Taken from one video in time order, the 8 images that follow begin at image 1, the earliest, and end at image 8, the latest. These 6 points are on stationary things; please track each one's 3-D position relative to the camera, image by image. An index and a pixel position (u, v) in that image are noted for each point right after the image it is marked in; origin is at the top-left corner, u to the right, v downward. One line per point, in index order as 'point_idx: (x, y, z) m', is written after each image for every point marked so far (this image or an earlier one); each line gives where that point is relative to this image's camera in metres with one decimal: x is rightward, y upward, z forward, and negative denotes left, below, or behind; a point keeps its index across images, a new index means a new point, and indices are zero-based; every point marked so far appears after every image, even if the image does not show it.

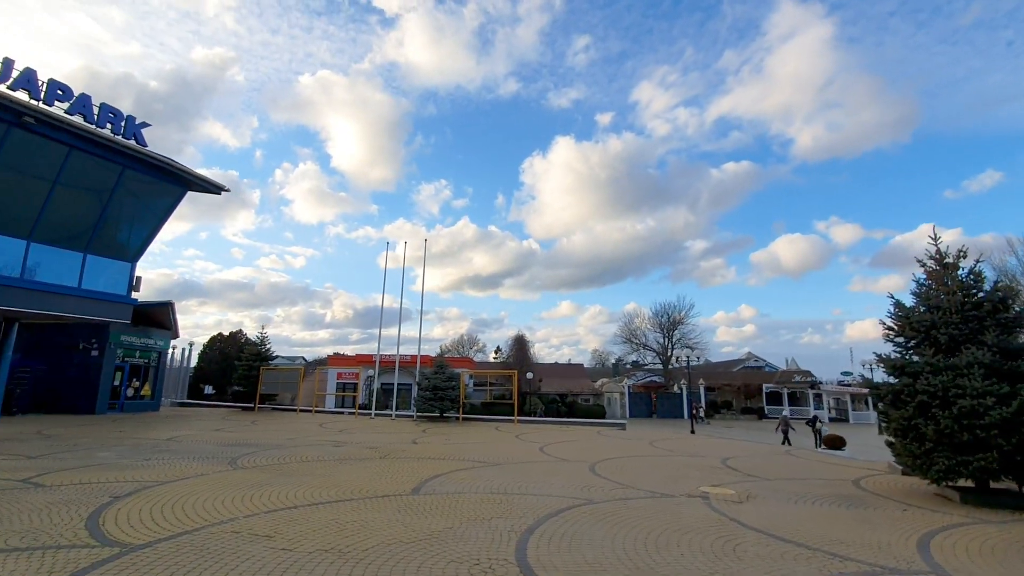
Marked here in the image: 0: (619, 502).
0: (+1.8, -3.7, +8.8) m
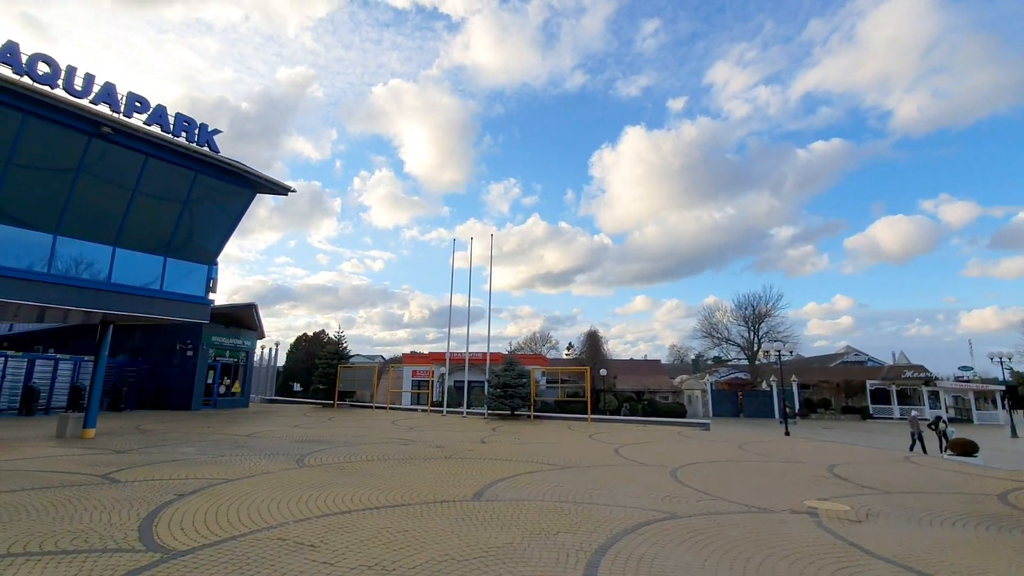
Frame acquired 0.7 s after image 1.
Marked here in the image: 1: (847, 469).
0: (+2.9, -3.4, +7.6) m
1: (+8.3, -4.5, +12.7) m
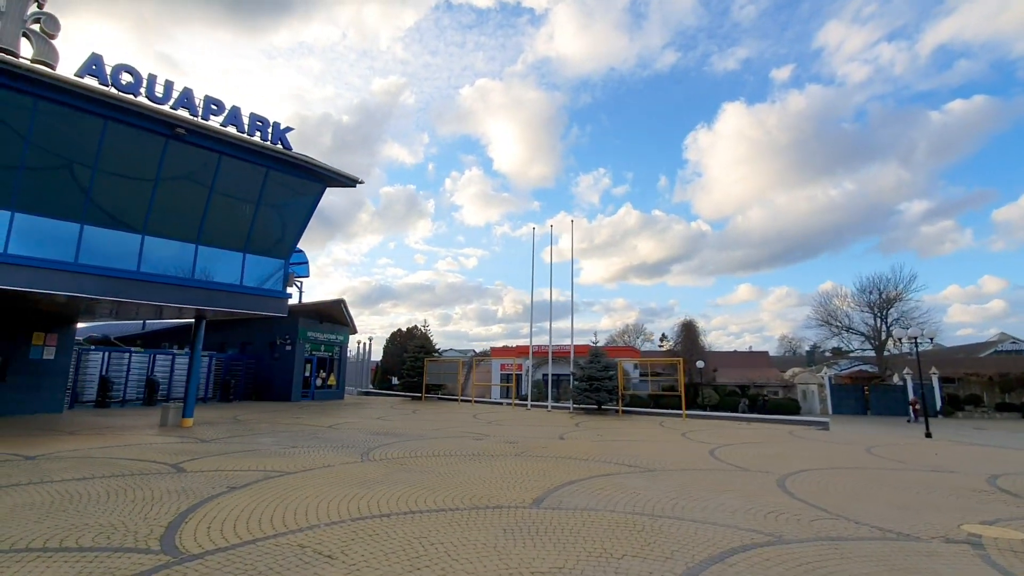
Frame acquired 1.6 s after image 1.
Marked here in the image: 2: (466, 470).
0: (+3.6, -2.9, +5.9) m
1: (+9.9, -3.8, +9.9) m
2: (-0.9, -3.5, +9.8) m
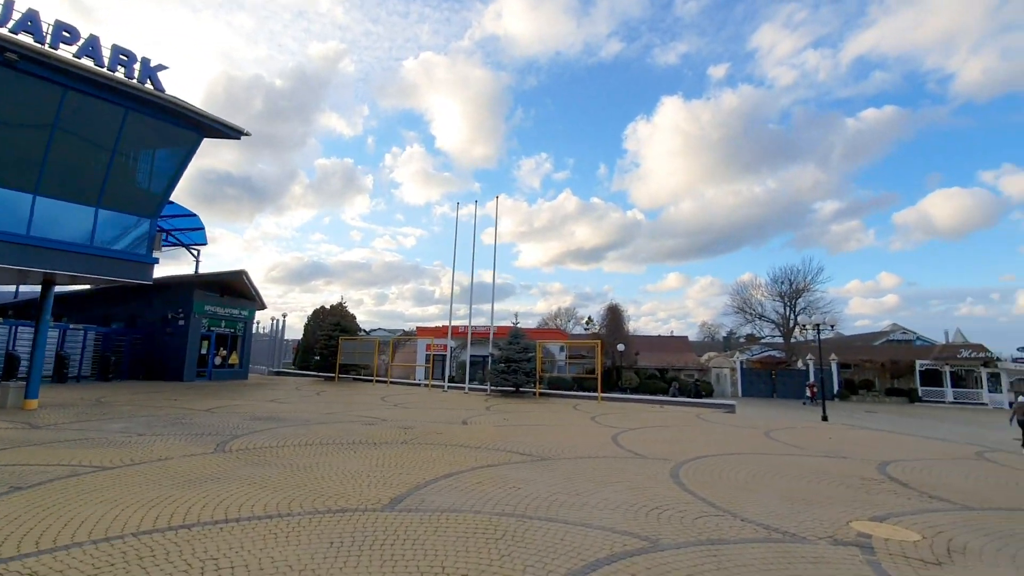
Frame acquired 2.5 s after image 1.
0: (+1.9, -2.6, +5.1) m
1: (+7.7, -3.5, +10.0) m
2: (-3.0, -2.9, +8.6) m
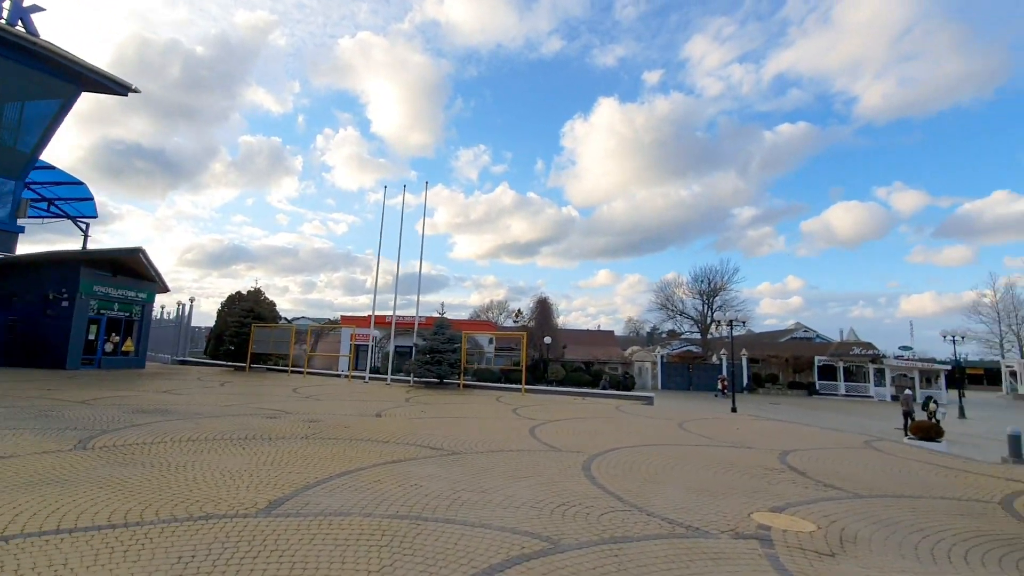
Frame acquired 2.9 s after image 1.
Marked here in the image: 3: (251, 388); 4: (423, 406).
0: (+0.9, -2.5, +4.9) m
1: (+6.0, -3.4, +10.4) m
2: (-4.4, -2.6, +7.7) m
3: (-10.0, -3.8, +19.7) m
4: (-2.8, -3.8, +16.3) m
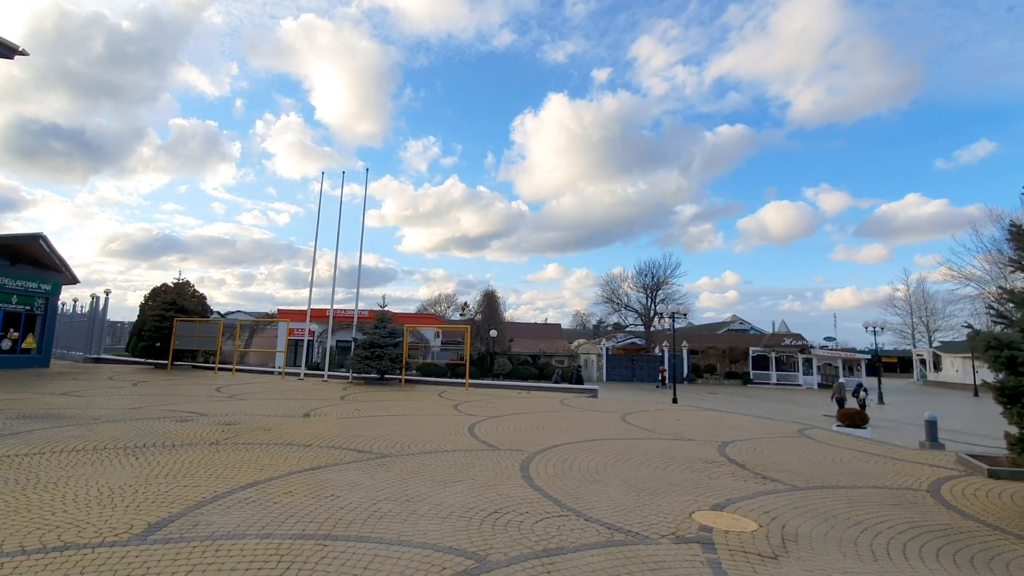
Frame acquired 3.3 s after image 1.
0: (+0.2, -2.3, +4.4) m
1: (+4.7, -3.3, +10.4) m
2: (-5.4, -2.4, +6.6) m
3: (-12.1, -3.5, +18.1) m
4: (-4.6, -3.5, +15.5) m
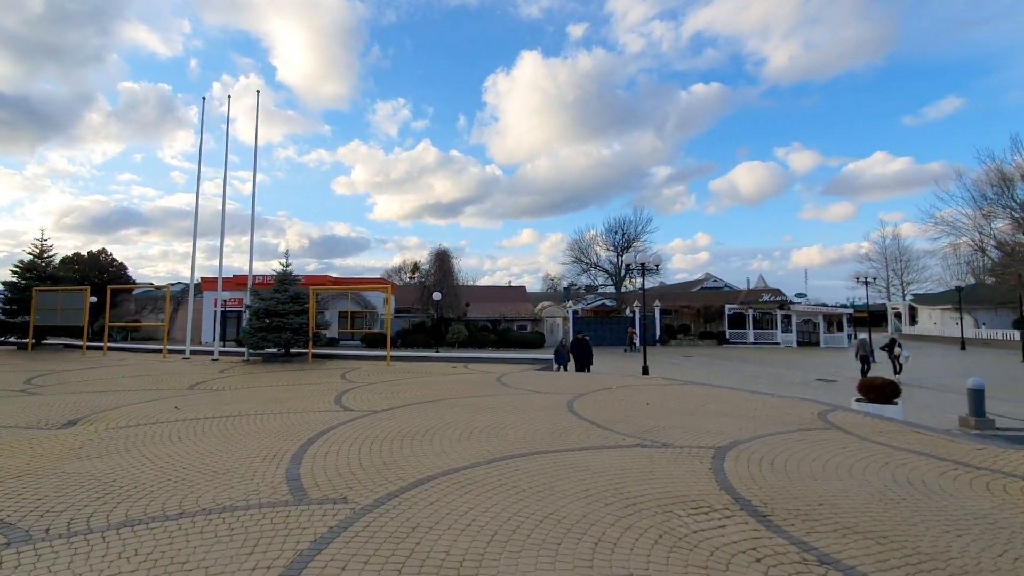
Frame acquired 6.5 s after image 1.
0: (-1.3, -1.7, +0.1) m
1: (+3.0, -2.1, +6.3) m
2: (-6.9, -1.8, +2.1) m
3: (-14.2, -2.3, +13.2) m
4: (-6.6, -2.3, +10.9) m
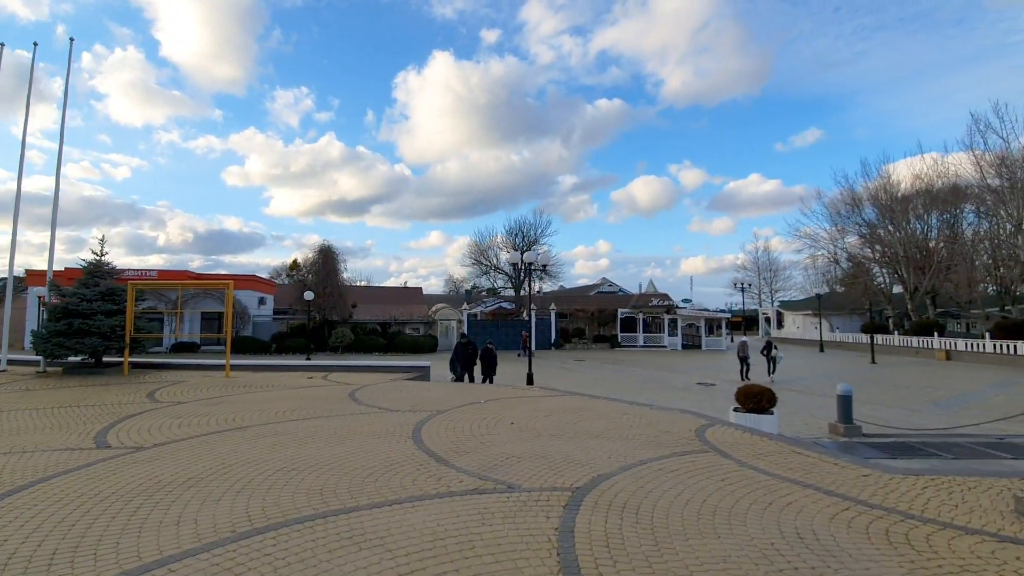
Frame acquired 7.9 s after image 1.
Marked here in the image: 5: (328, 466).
0: (-2.0, -1.6, -1.9) m
1: (+1.0, -2.1, +5.0) m
2: (-8.0, -1.6, -1.0) m
3: (-17.1, -2.0, +8.7) m
4: (-9.2, -2.1, +7.8) m
5: (-2.0, -2.0, +5.9) m
